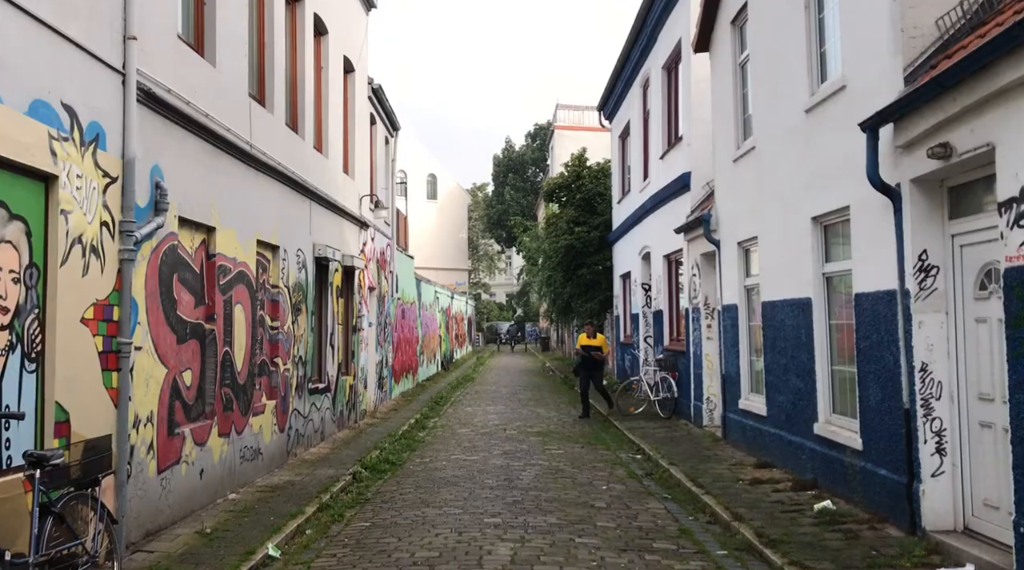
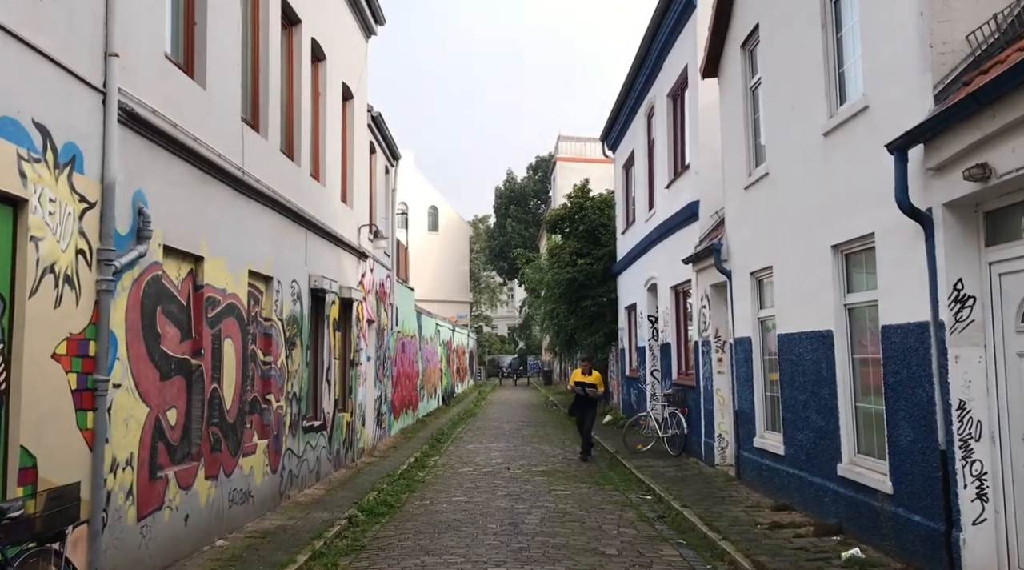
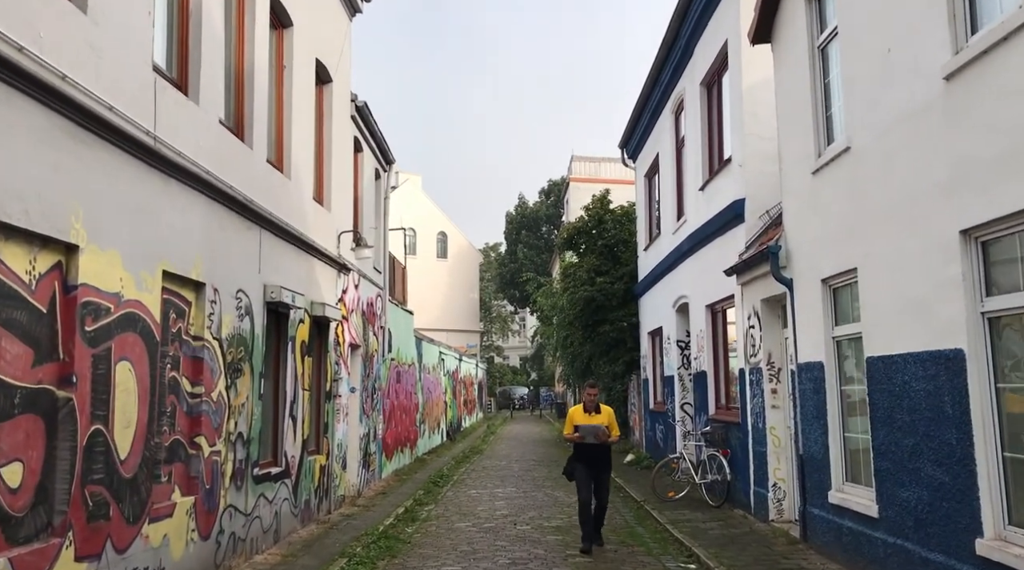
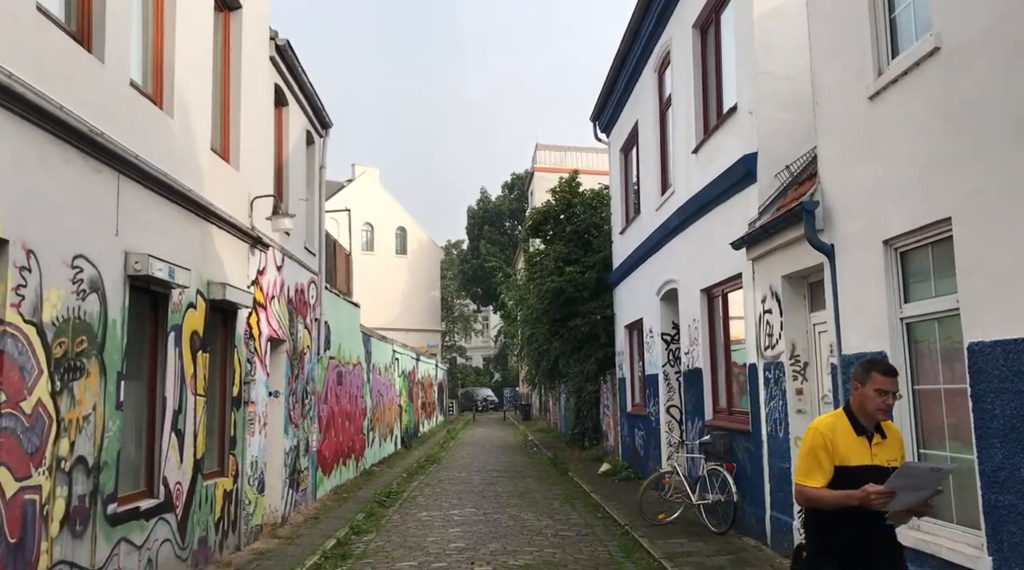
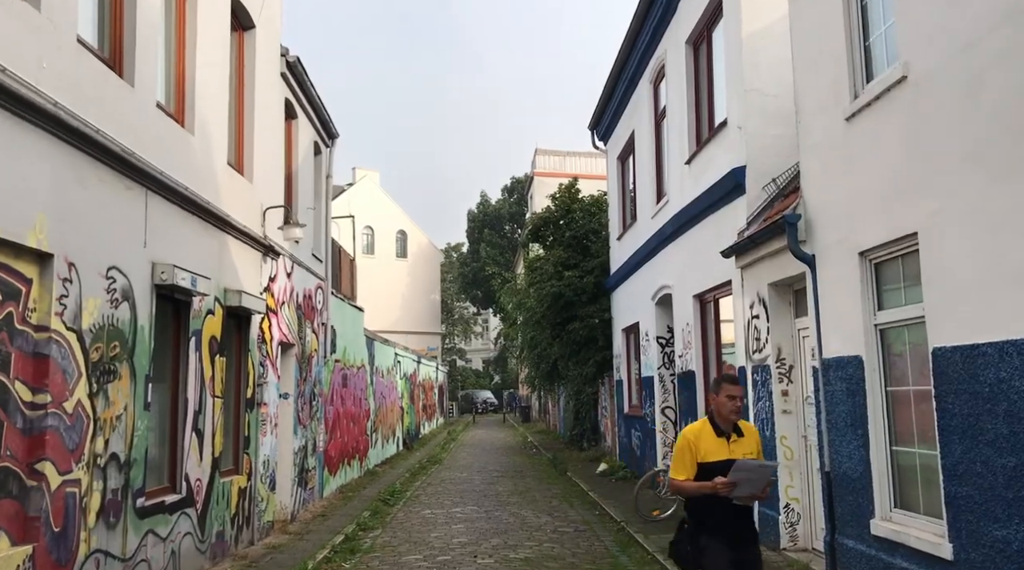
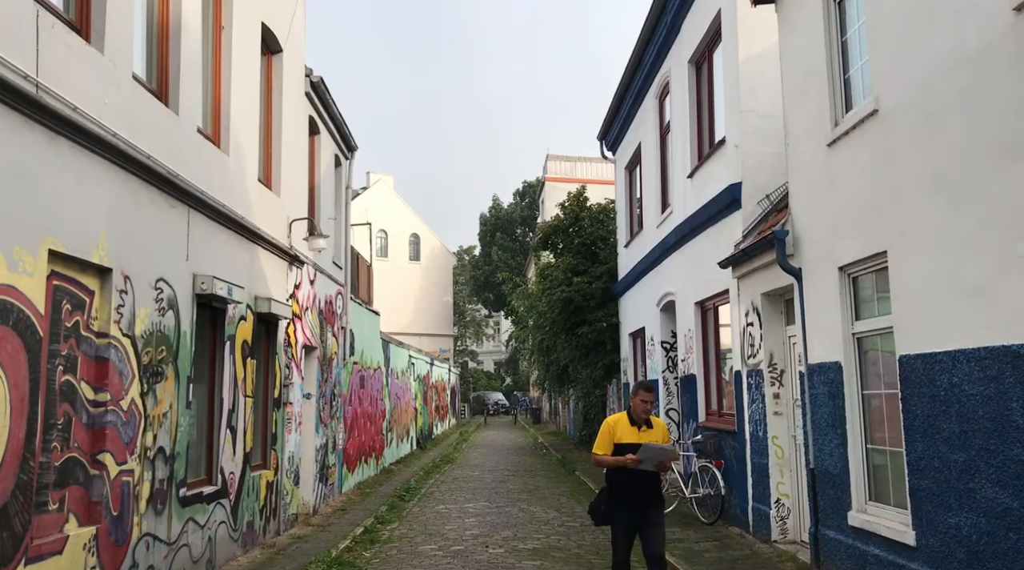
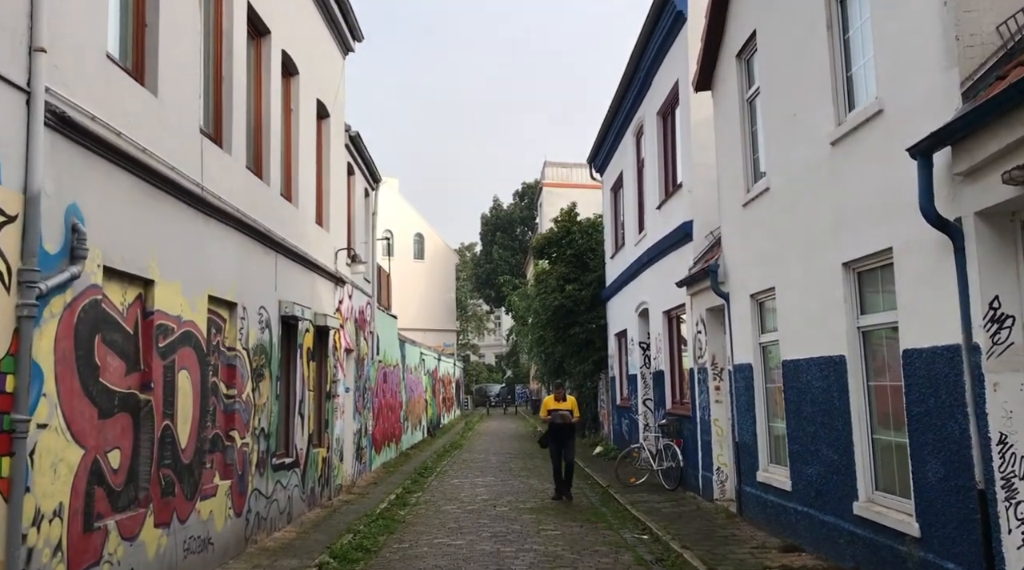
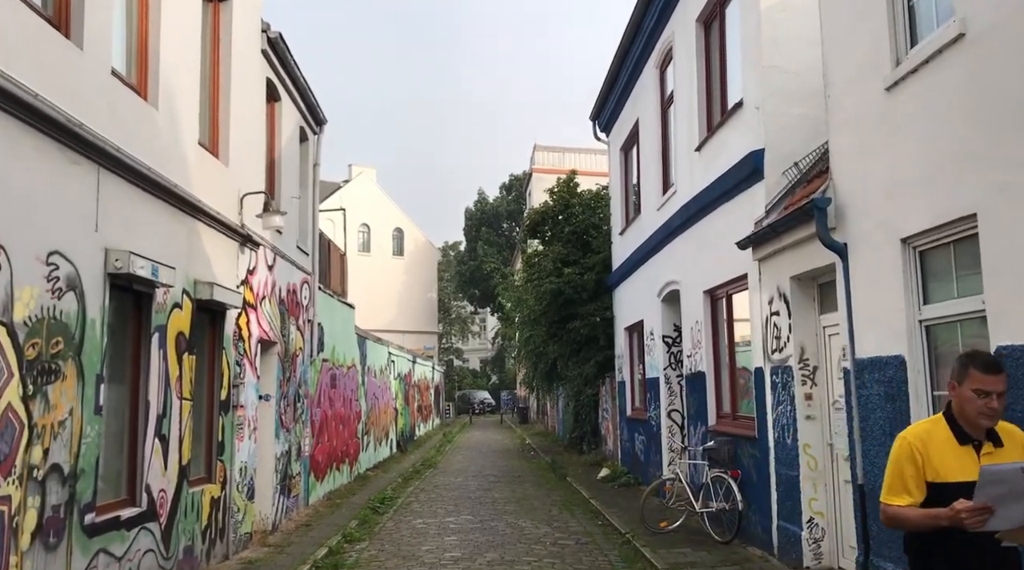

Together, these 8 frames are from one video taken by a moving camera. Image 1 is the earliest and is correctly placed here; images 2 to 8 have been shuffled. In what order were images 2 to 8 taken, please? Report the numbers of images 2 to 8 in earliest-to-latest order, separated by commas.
2, 7, 3, 6, 5, 4, 8
